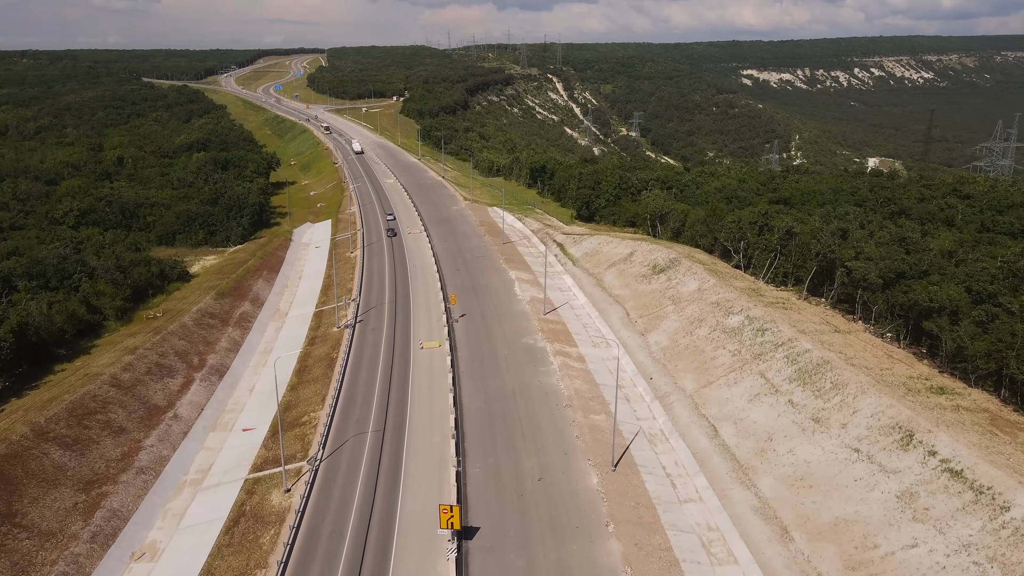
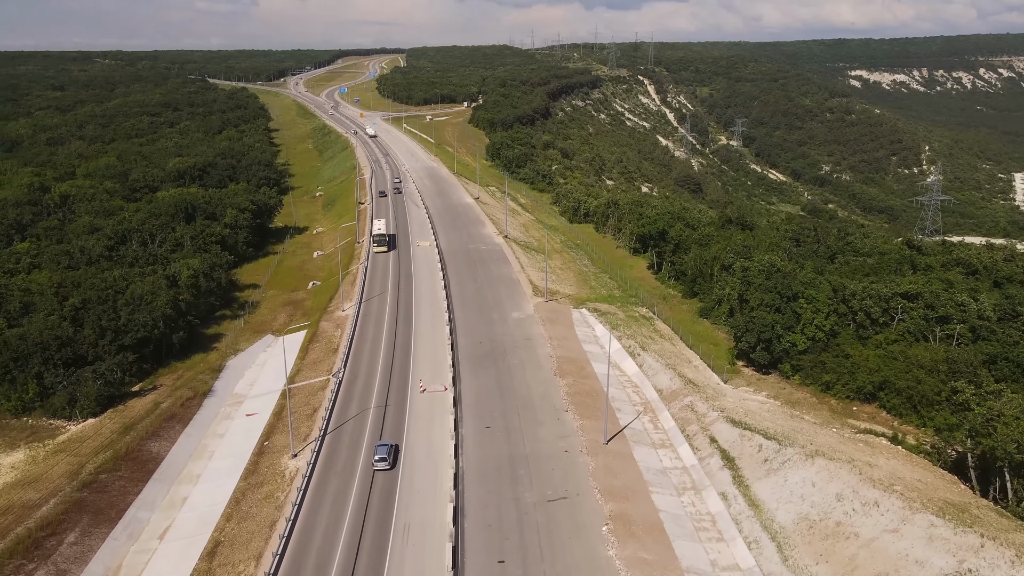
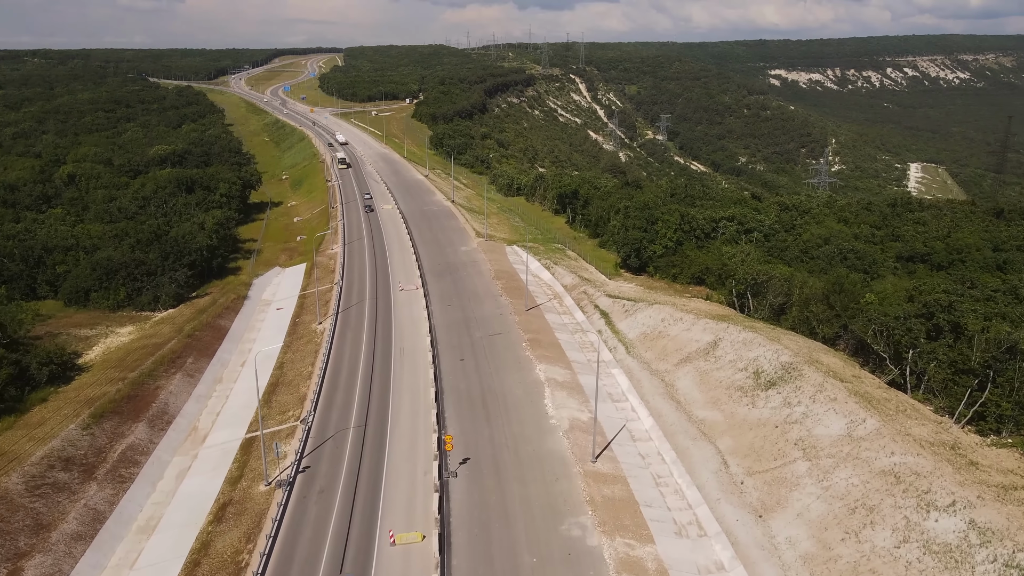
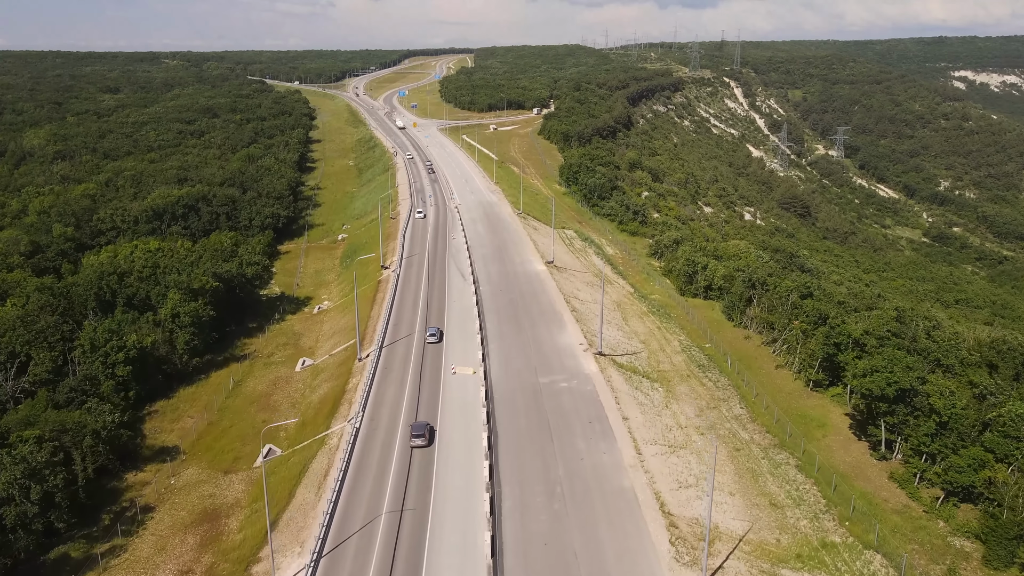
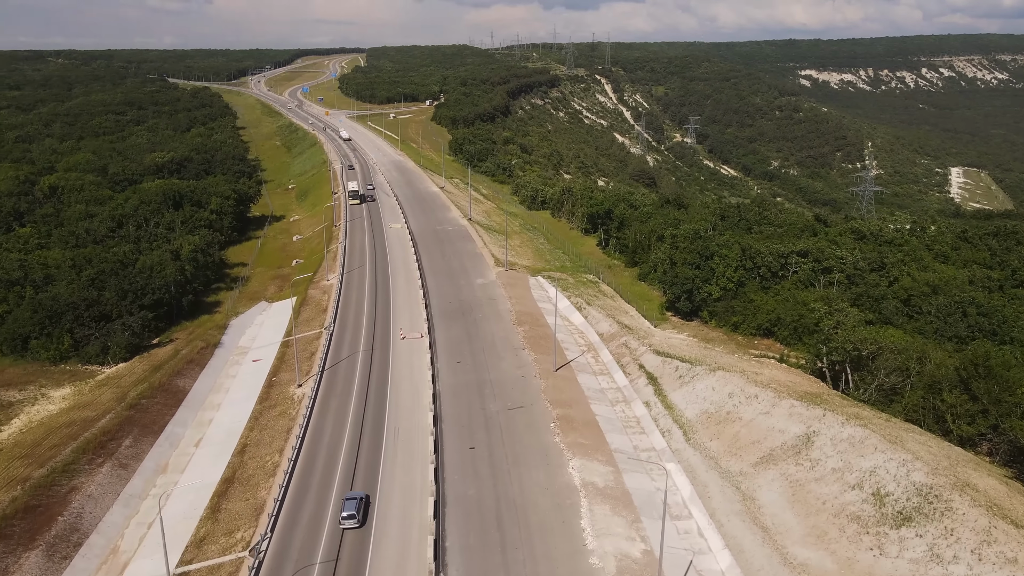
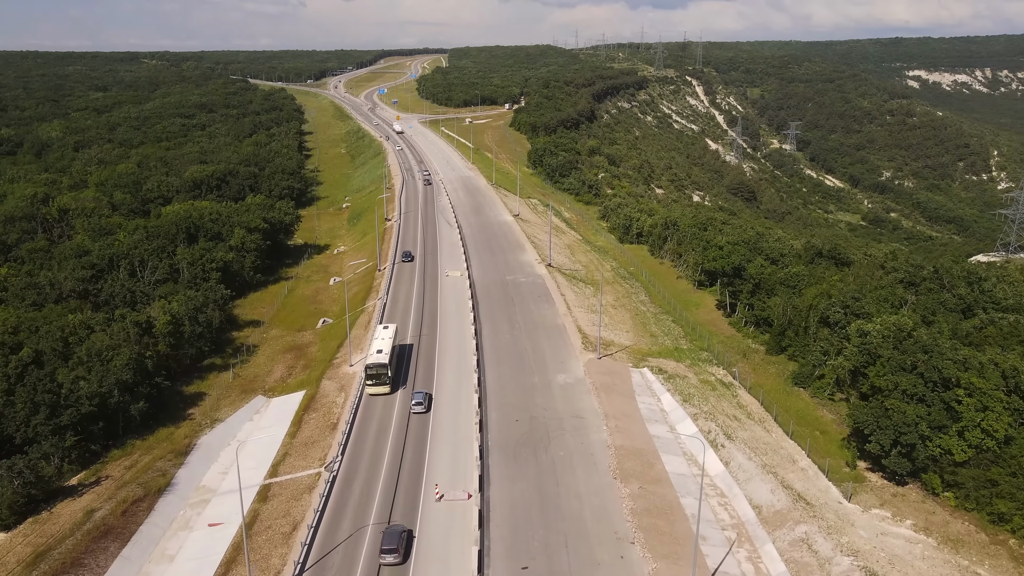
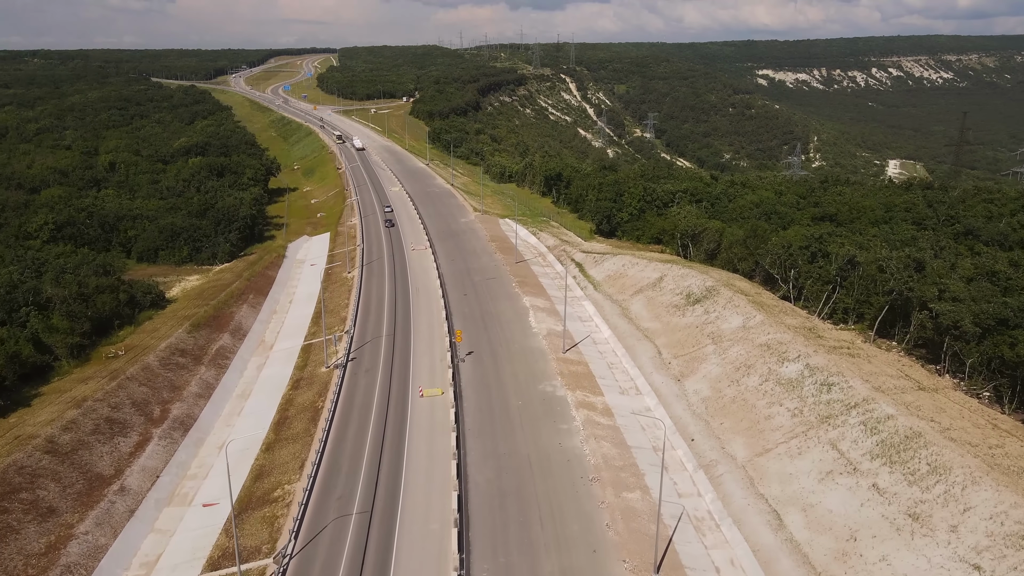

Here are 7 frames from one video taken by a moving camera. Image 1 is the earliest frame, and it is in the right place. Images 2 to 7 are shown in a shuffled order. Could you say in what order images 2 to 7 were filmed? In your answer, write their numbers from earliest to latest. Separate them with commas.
7, 3, 5, 2, 6, 4
